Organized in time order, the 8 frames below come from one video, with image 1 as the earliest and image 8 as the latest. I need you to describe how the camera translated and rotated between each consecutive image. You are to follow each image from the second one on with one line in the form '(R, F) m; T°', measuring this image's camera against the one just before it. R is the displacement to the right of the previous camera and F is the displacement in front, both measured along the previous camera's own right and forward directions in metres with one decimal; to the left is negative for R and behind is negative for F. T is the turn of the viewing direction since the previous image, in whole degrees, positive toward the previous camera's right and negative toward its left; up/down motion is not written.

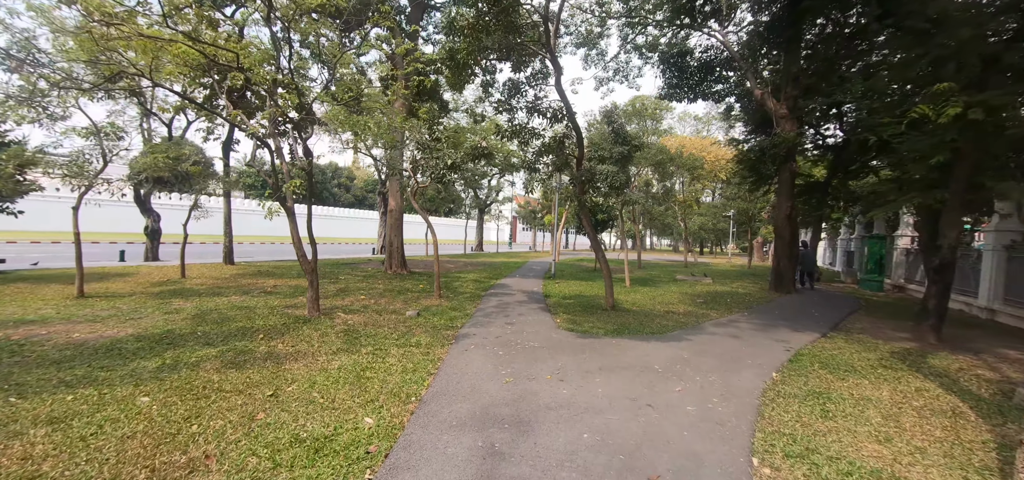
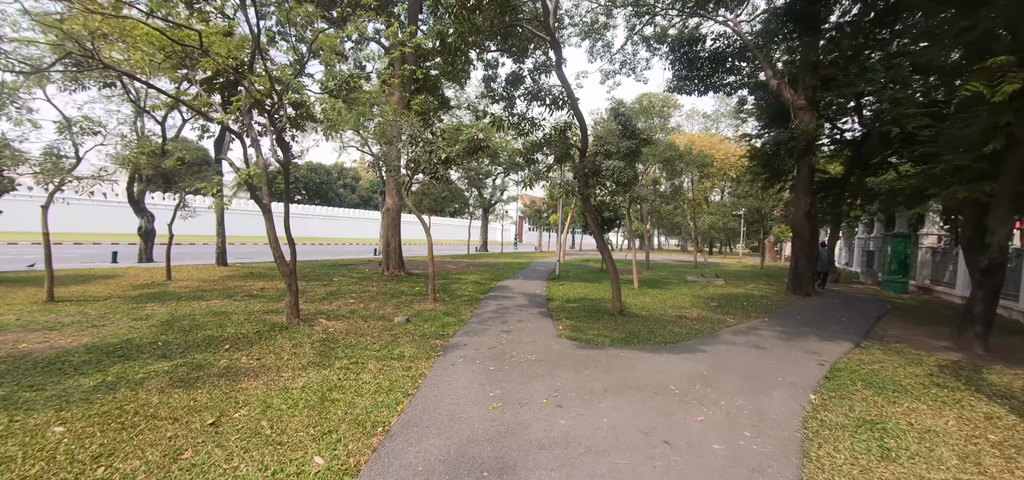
(+0.1, +0.6) m; -1°
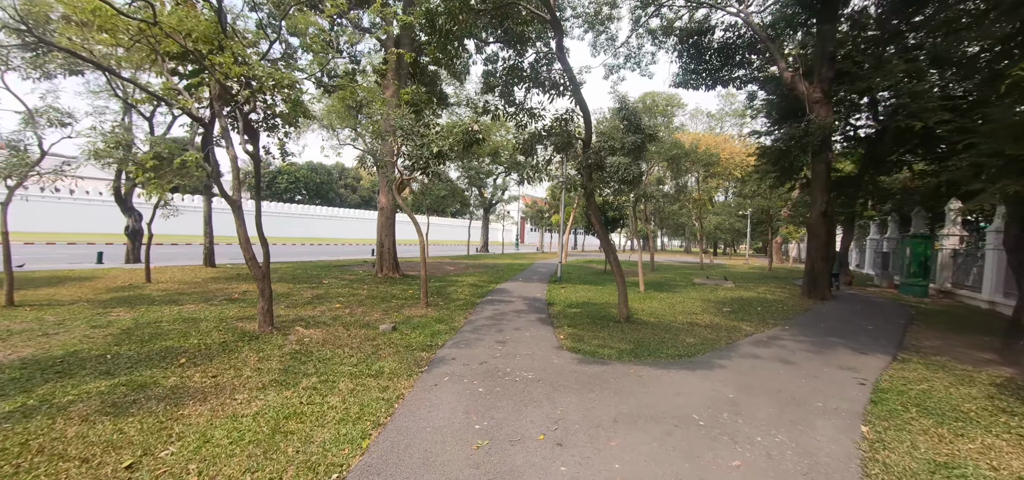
(+0.1, +0.5) m; 0°
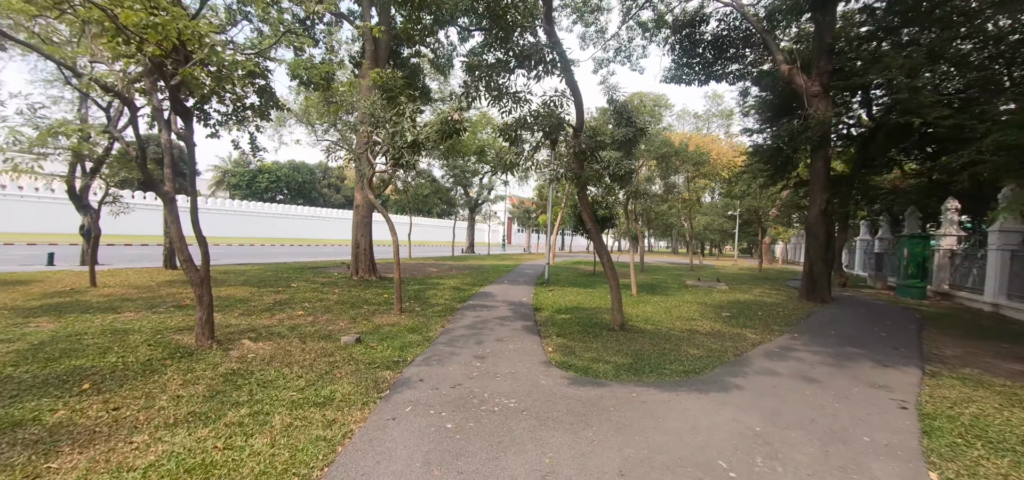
(+0.1, +0.6) m; +2°
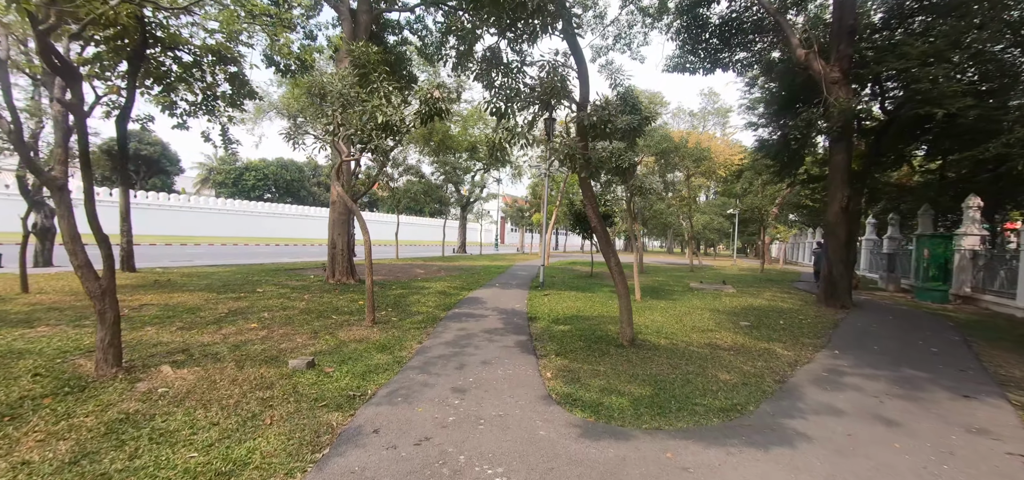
(0.0, +0.9) m; +1°
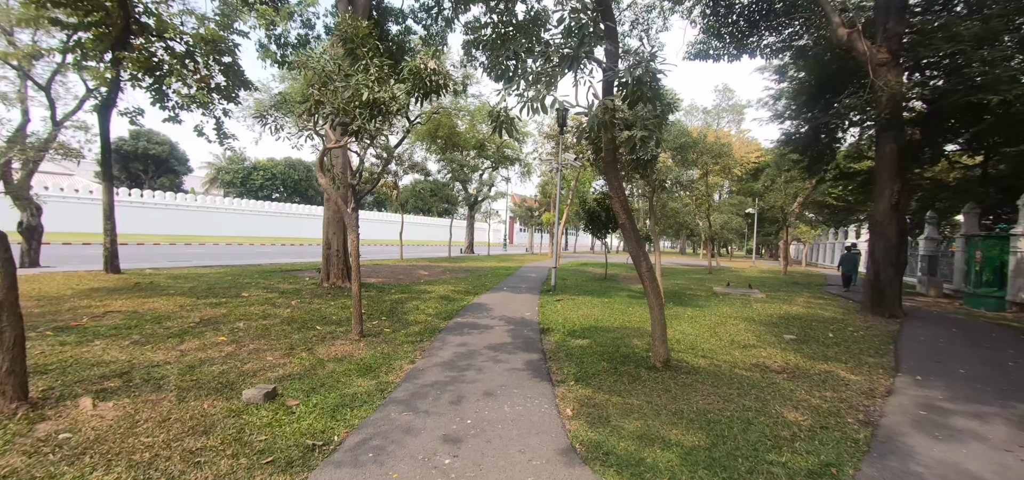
(0.0, +0.8) m; -1°
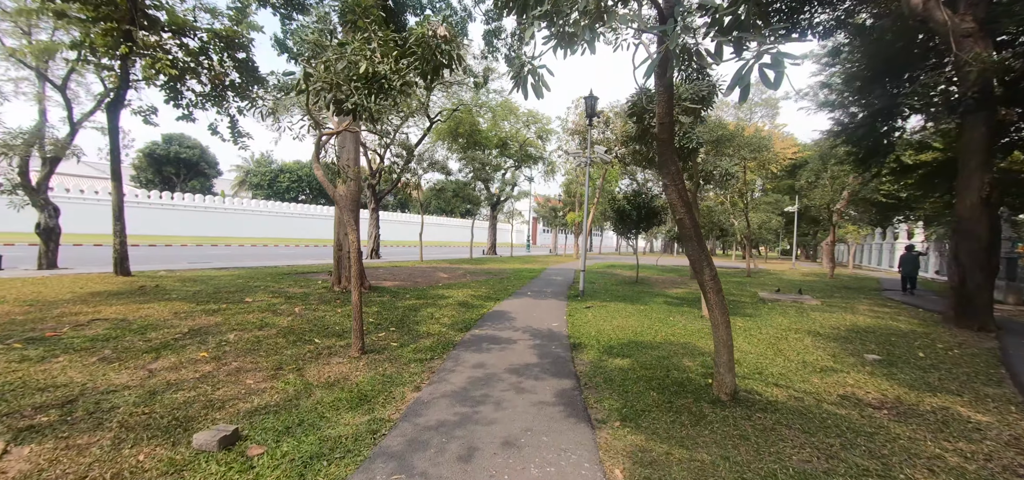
(0.0, +0.8) m; -3°
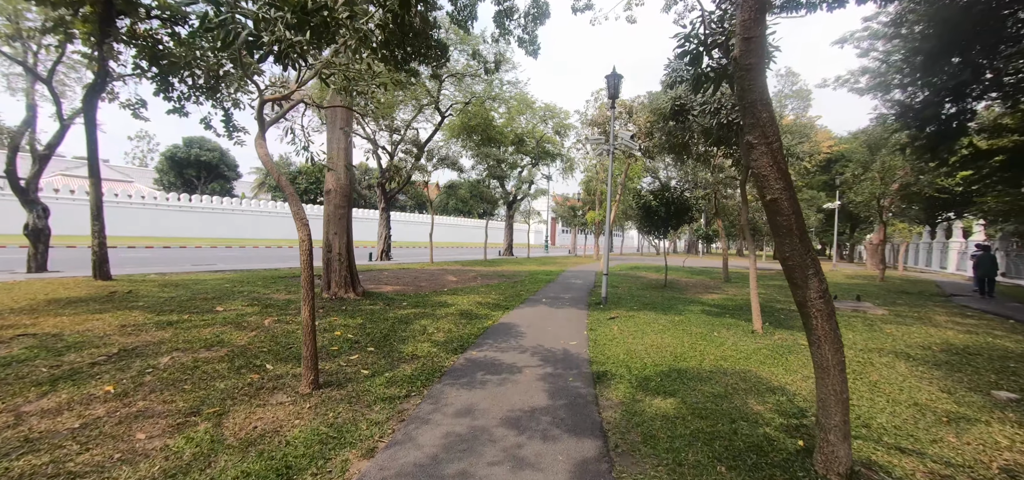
(+0.1, +1.1) m; -3°
